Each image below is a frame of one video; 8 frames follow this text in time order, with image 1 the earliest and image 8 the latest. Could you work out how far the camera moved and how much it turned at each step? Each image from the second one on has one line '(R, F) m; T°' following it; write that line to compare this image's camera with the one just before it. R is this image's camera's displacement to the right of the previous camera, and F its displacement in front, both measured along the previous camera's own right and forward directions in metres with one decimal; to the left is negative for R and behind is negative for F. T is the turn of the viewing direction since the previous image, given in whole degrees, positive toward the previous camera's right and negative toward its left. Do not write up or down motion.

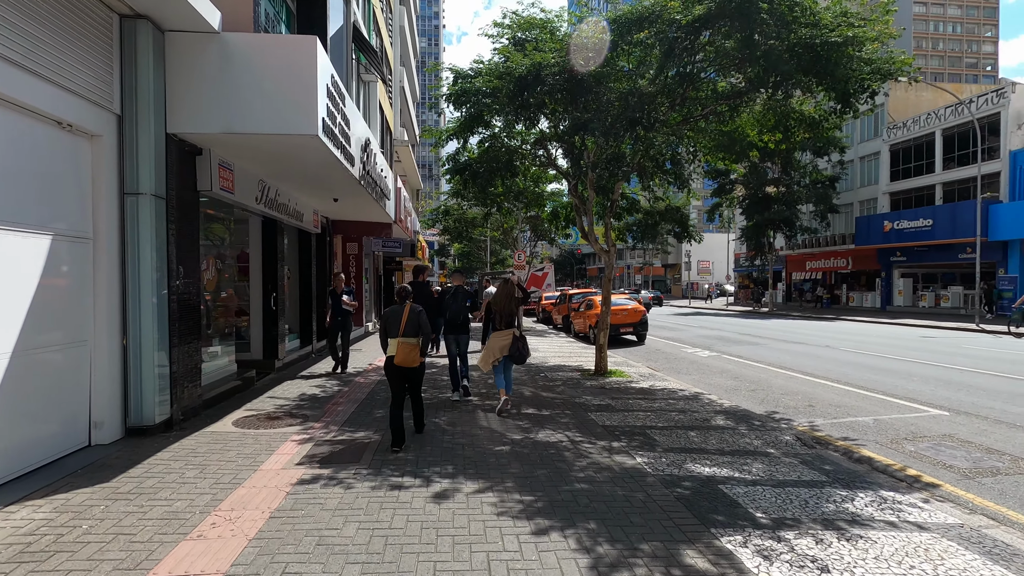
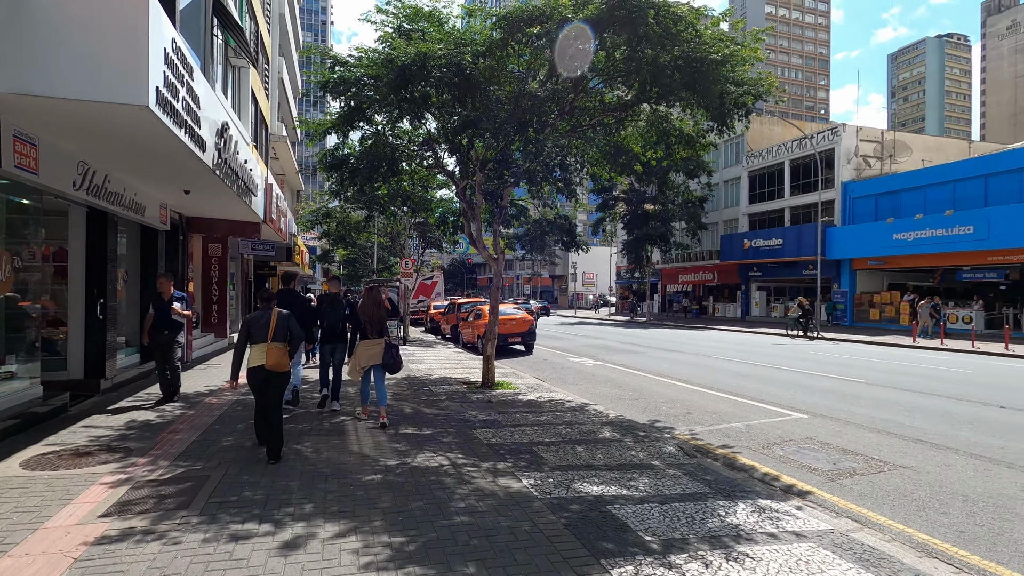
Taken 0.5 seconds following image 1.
(+0.1, +0.5) m; +12°
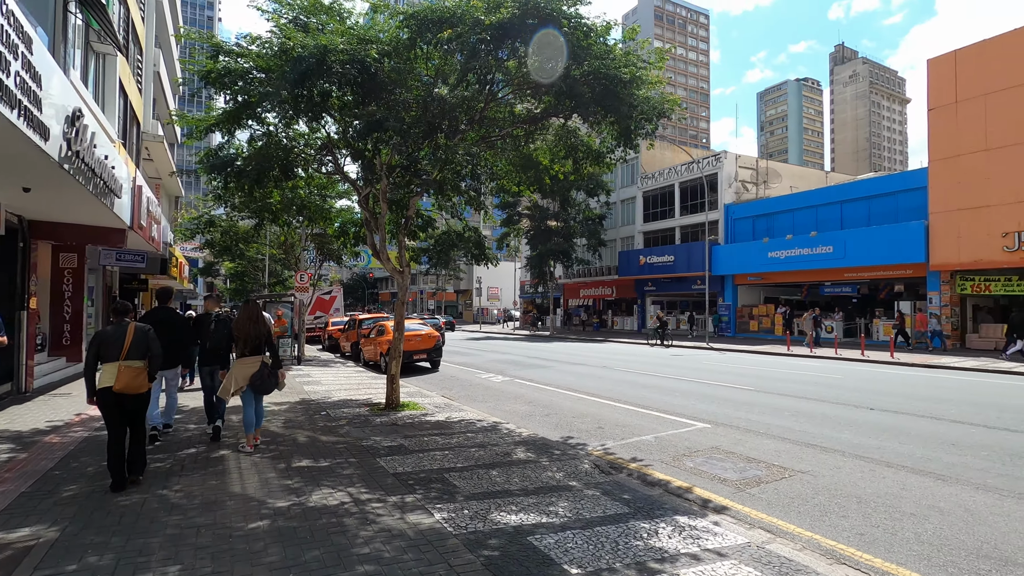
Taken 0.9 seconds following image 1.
(-0.1, +0.4) m; +10°
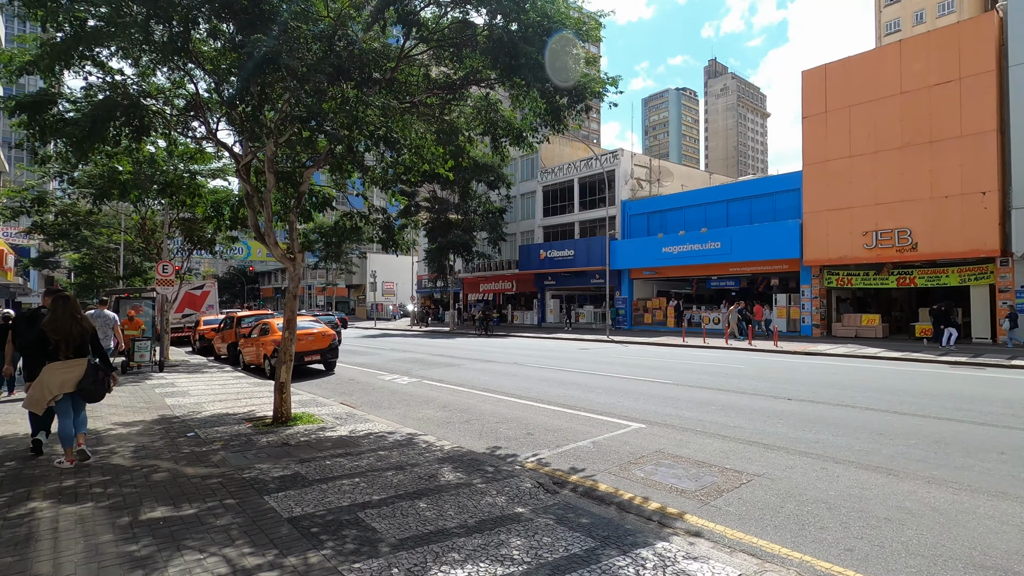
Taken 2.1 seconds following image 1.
(-0.4, +1.2) m; +11°
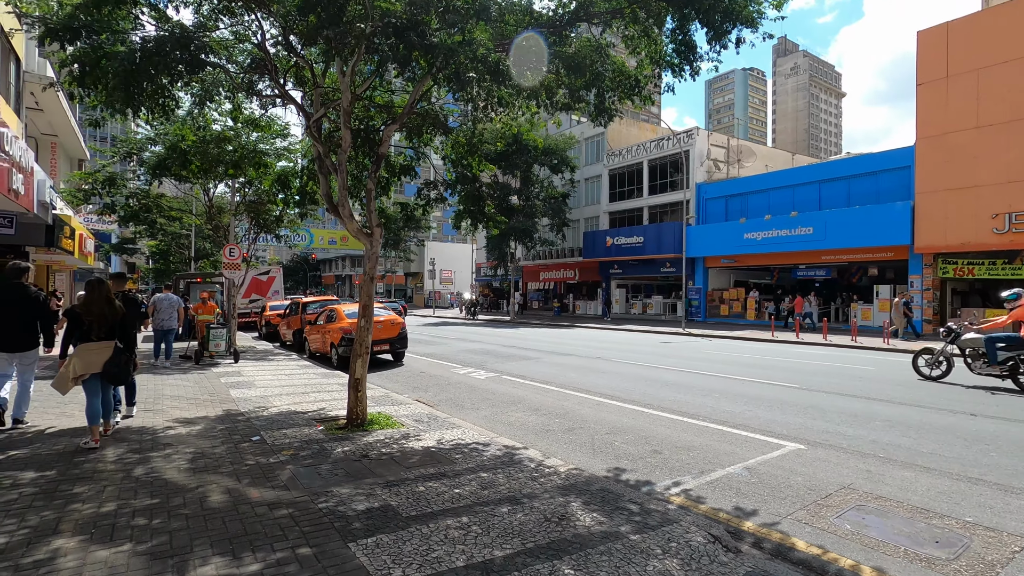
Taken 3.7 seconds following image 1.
(-0.9, +1.5) m; -6°
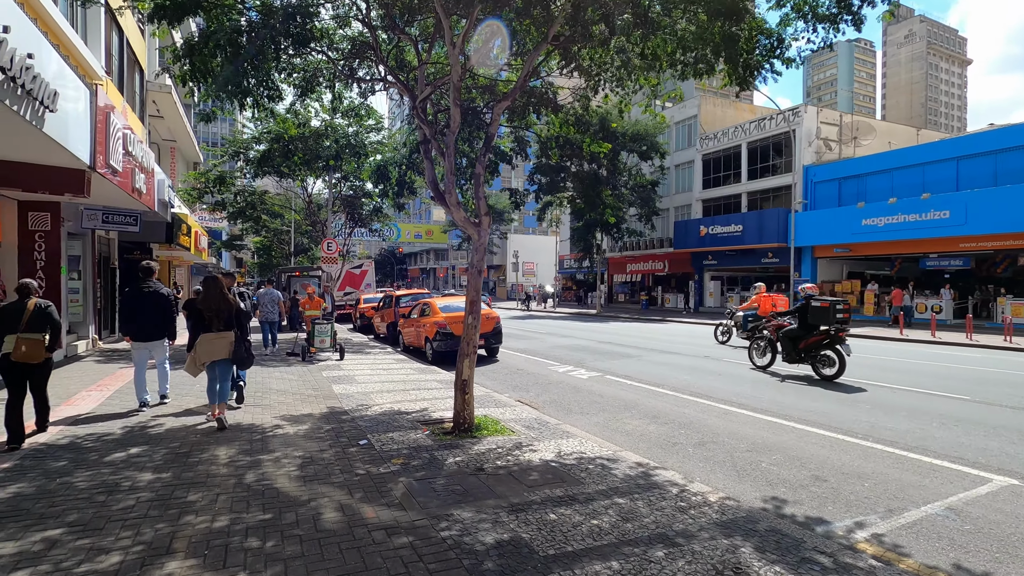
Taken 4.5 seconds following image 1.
(-0.5, +0.7) m; -8°
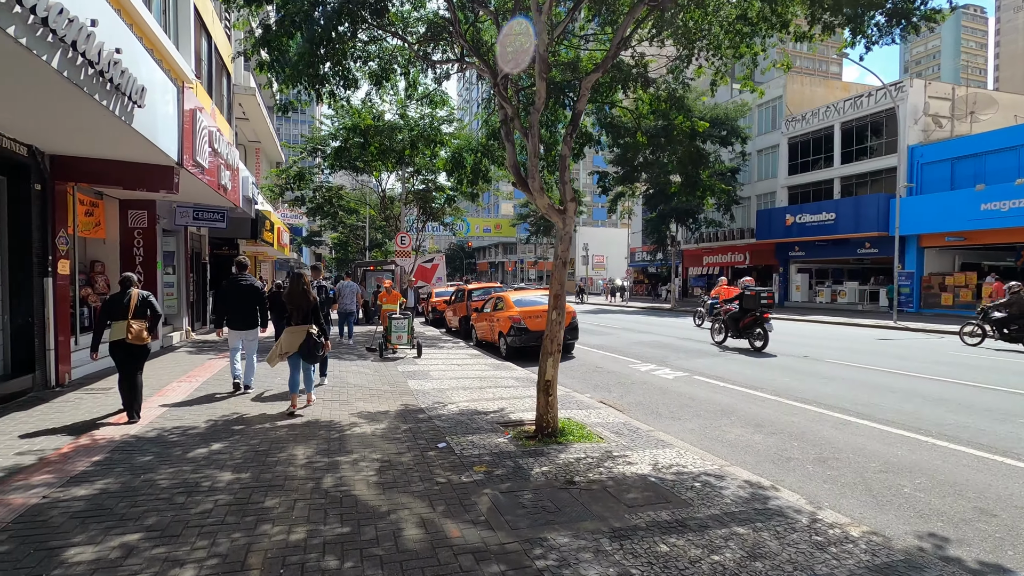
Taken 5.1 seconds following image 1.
(-0.2, +0.5) m; -7°
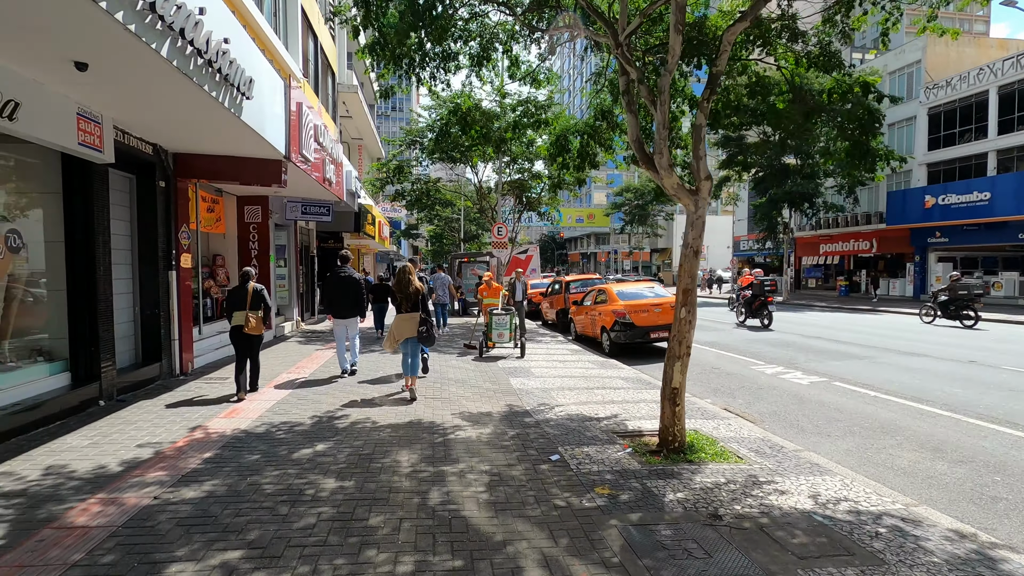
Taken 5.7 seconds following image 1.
(-0.3, +0.7) m; -10°
